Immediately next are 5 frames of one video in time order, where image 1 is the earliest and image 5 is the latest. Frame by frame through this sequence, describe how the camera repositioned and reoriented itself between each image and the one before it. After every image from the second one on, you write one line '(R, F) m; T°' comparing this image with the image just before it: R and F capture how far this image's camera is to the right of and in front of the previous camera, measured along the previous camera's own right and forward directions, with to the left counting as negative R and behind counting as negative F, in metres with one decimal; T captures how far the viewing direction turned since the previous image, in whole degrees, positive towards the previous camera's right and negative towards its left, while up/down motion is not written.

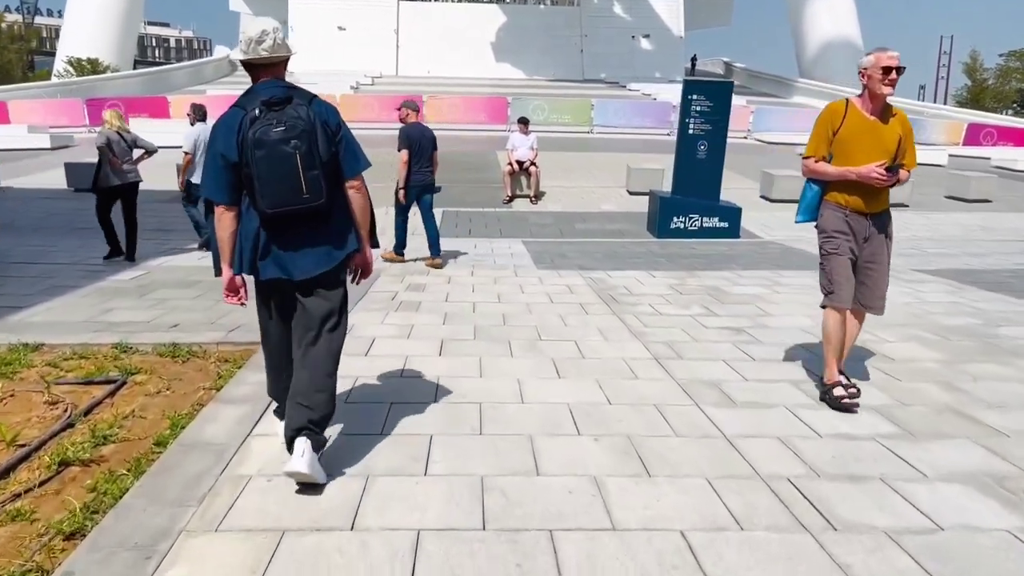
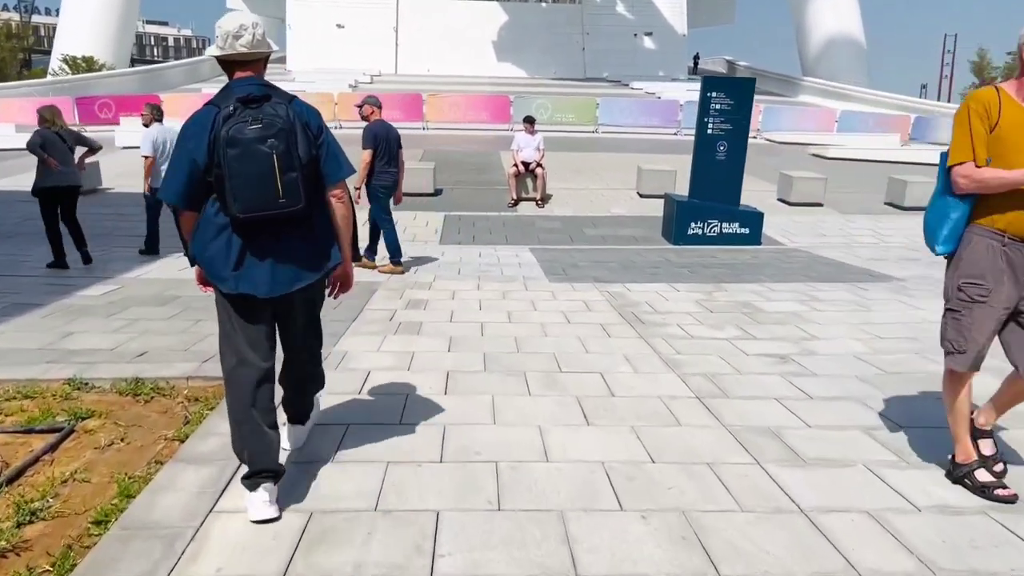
(-0.1, +0.7) m; 0°
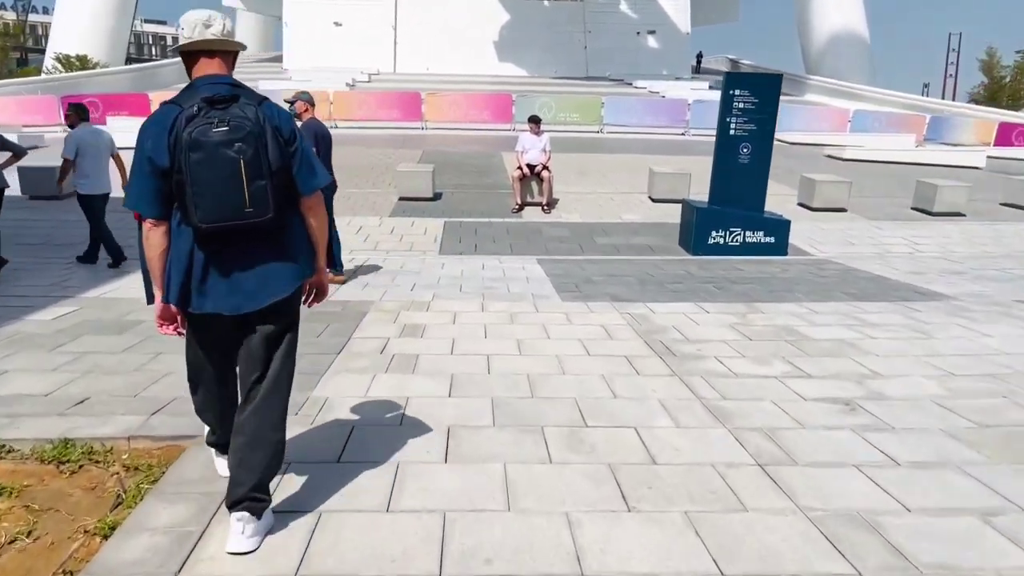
(-0.1, +0.8) m; 0°
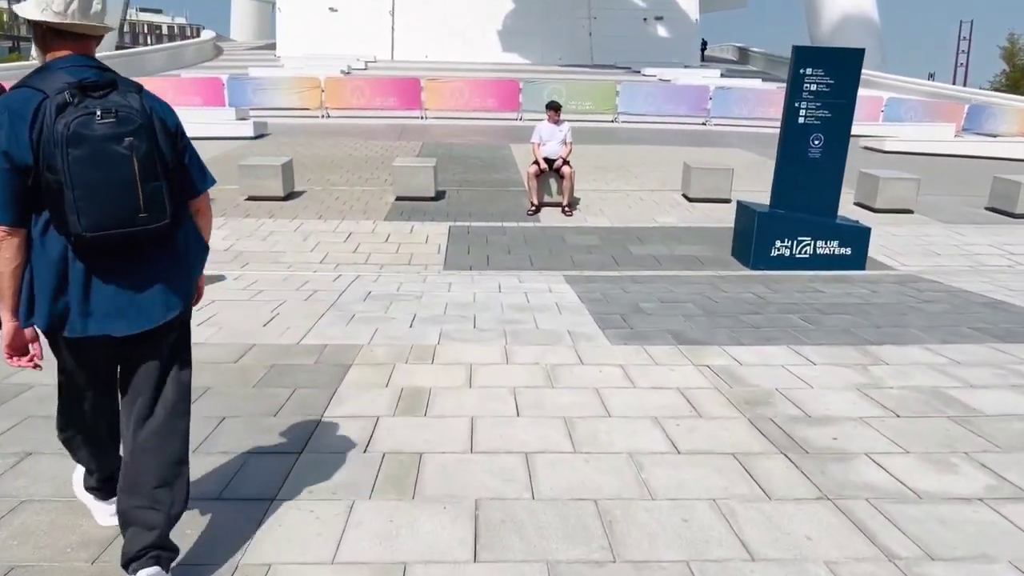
(-0.2, +1.7) m; 0°
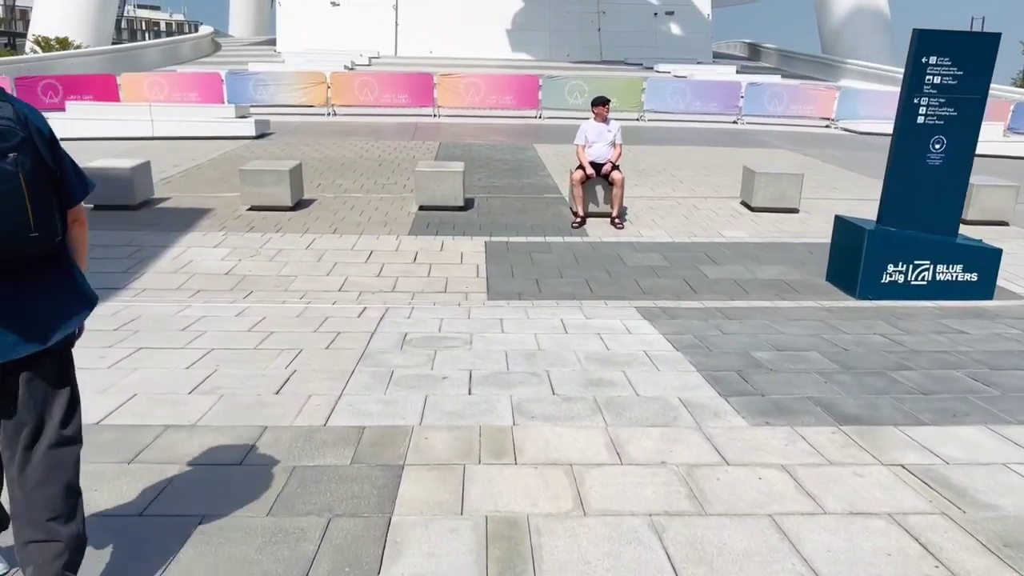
(-0.5, +1.3) m; 0°
